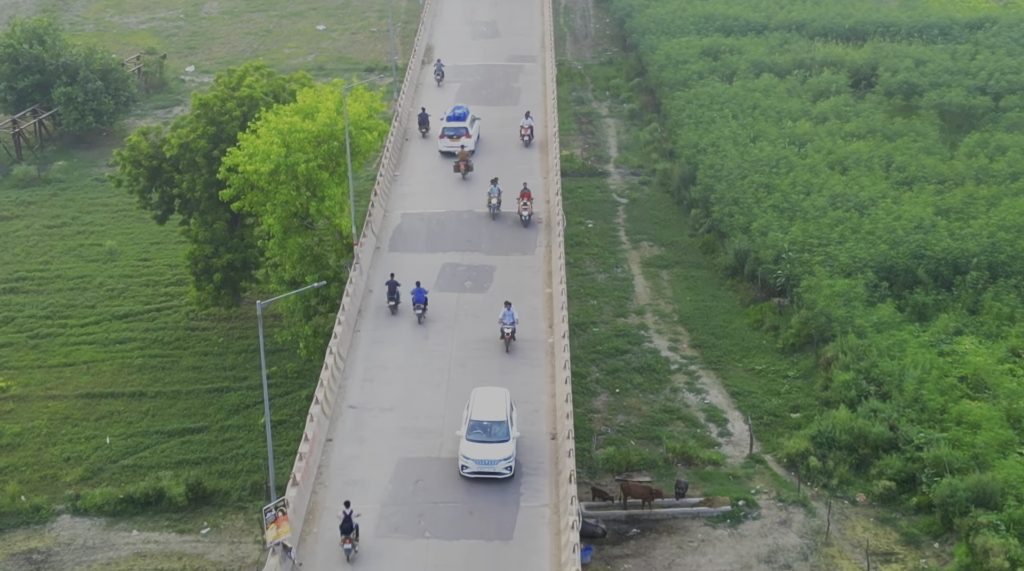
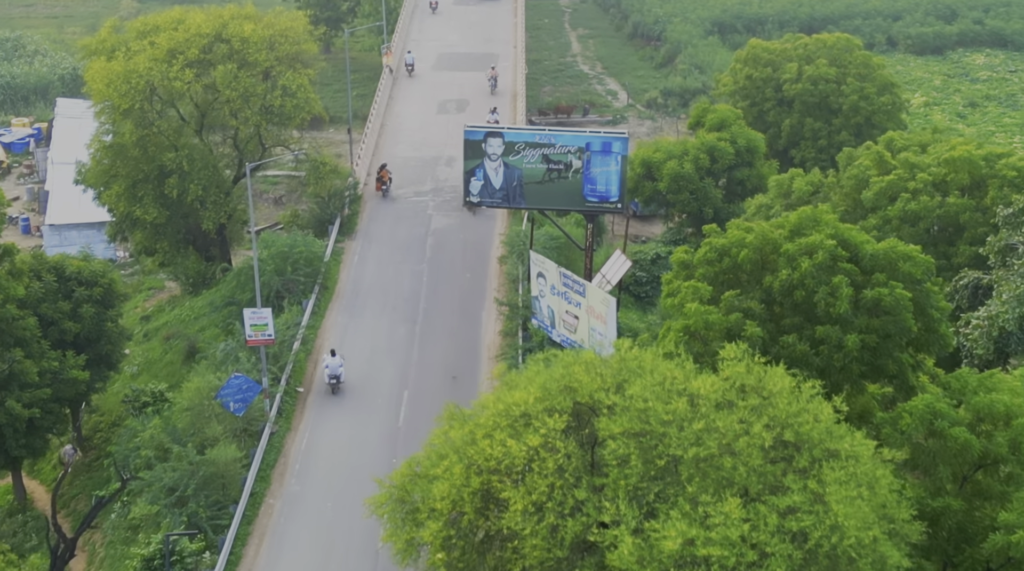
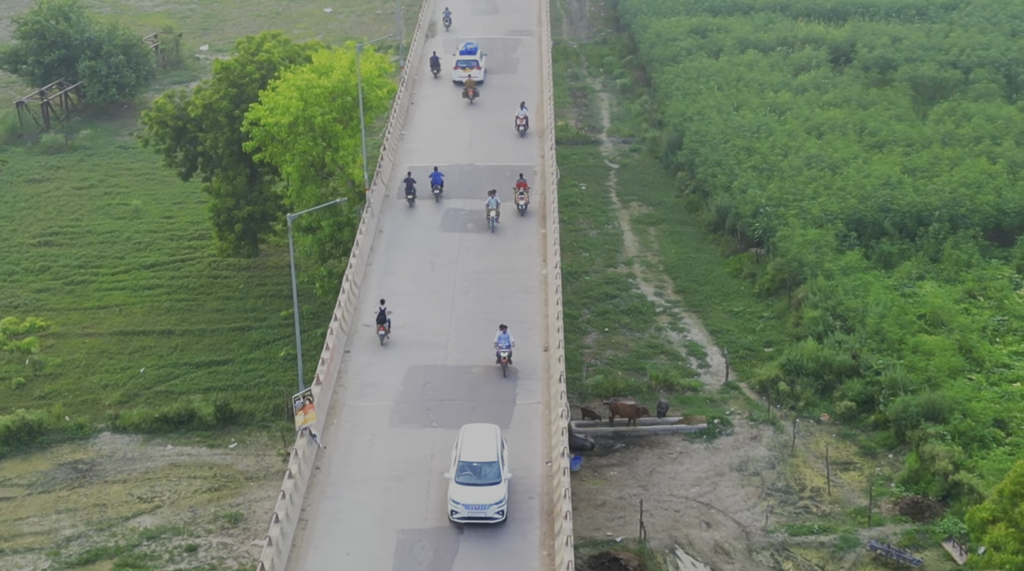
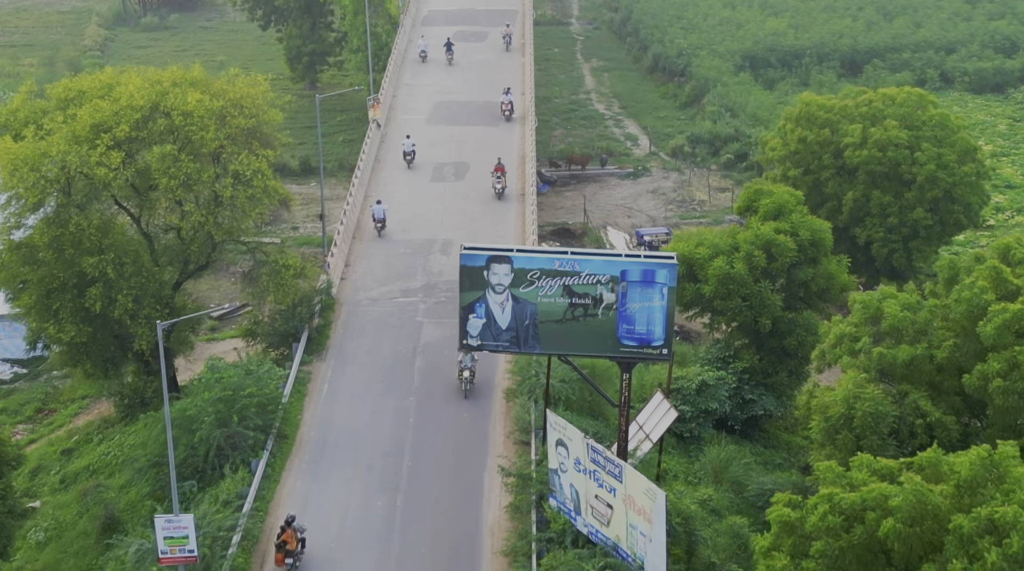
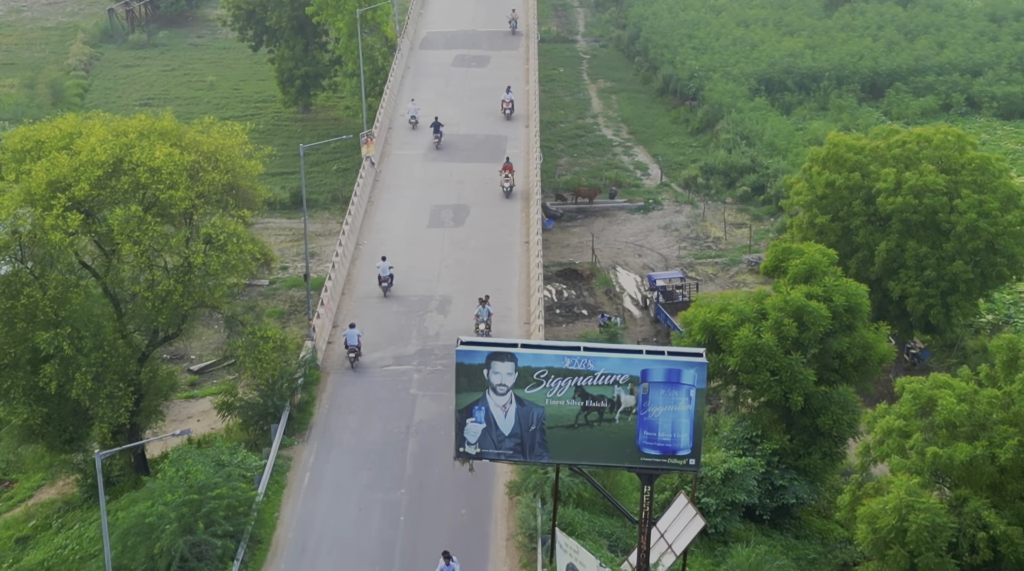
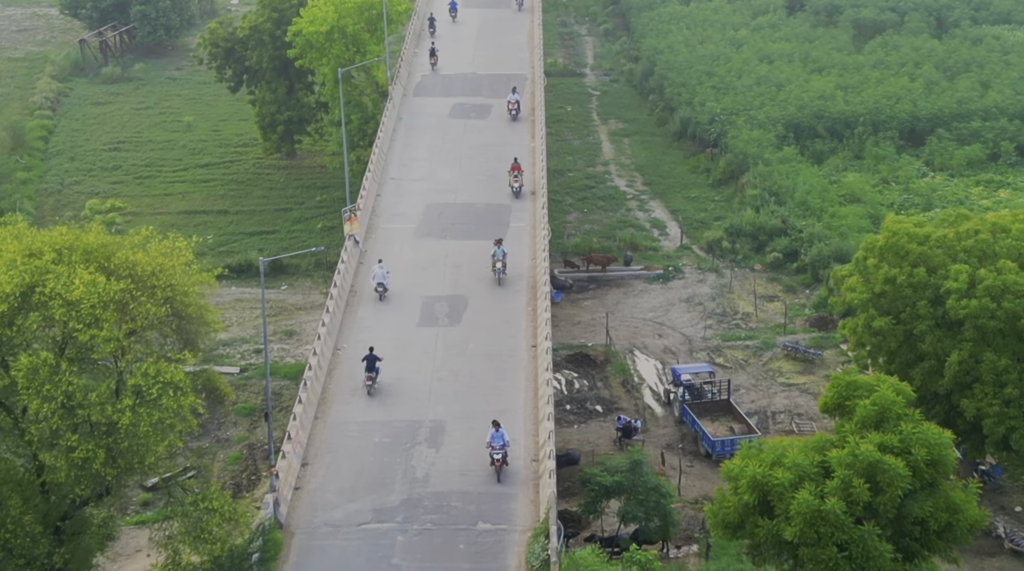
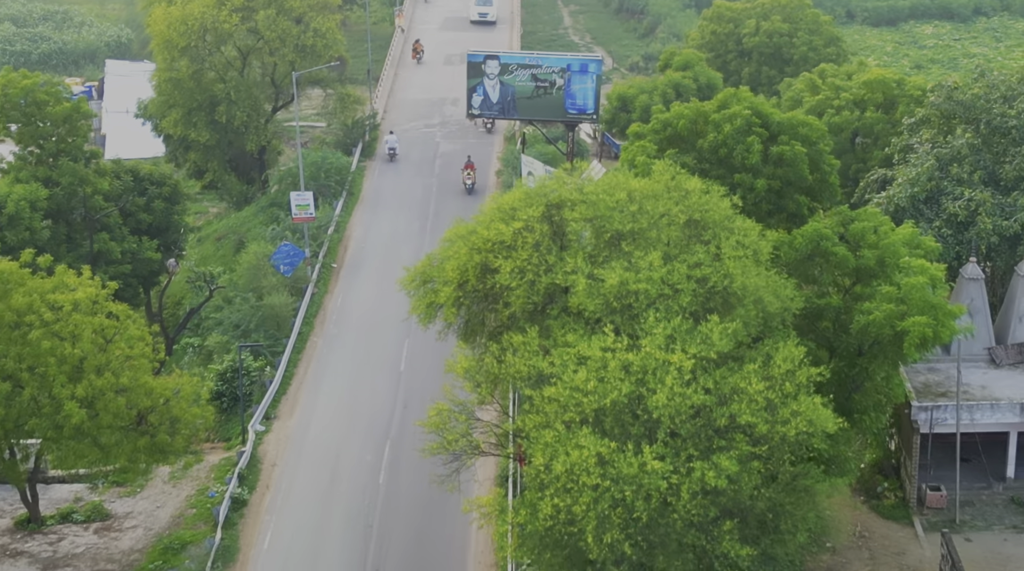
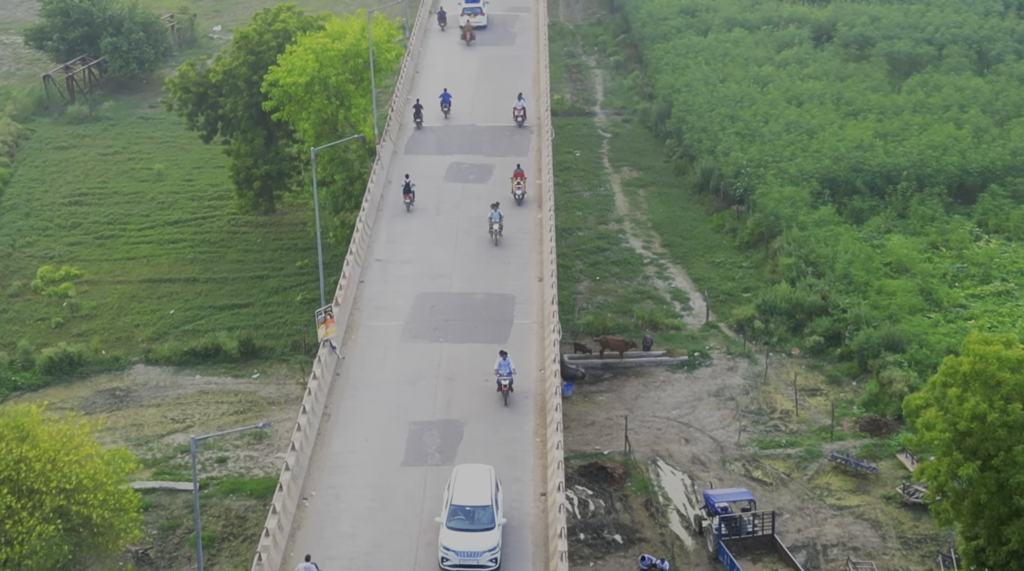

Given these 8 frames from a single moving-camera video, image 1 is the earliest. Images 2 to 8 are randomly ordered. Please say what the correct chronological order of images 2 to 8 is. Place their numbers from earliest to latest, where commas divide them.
3, 8, 6, 5, 4, 2, 7
